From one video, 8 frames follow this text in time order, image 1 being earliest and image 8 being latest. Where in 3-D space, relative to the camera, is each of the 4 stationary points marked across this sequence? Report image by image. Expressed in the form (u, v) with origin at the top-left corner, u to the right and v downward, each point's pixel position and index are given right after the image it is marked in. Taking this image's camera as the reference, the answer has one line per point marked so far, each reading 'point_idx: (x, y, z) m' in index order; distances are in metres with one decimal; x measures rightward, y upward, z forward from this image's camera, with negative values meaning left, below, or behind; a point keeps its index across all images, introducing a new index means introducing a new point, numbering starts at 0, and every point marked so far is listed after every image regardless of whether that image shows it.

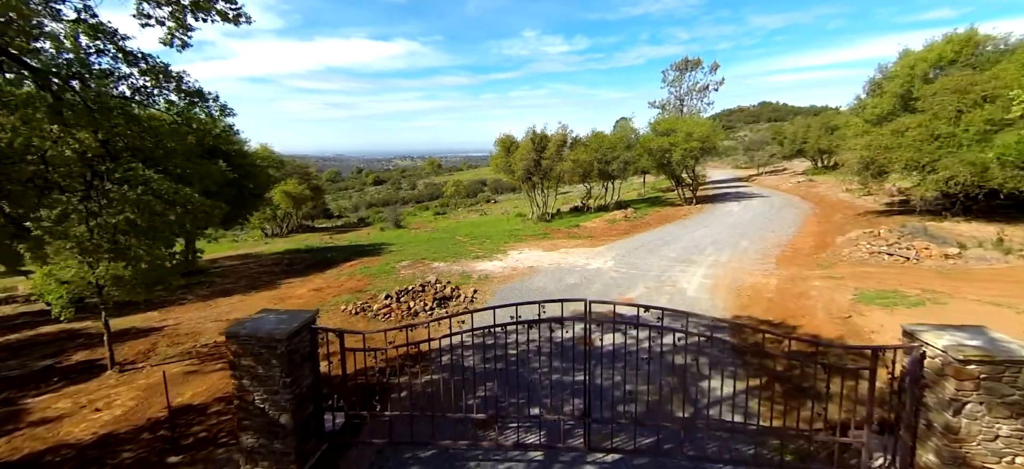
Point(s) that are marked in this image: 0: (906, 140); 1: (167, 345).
0: (+15.8, +3.7, +17.6) m
1: (-8.1, -2.6, +10.3) m
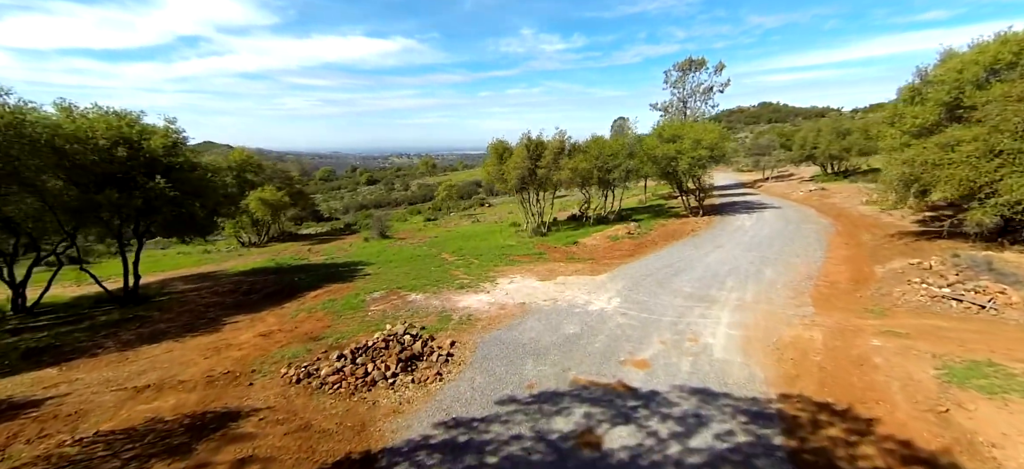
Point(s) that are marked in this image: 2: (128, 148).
0: (+15.4, +2.7, +15.2) m
1: (-8.4, -3.5, +7.7) m
2: (-12.8, +2.9, +14.7) m
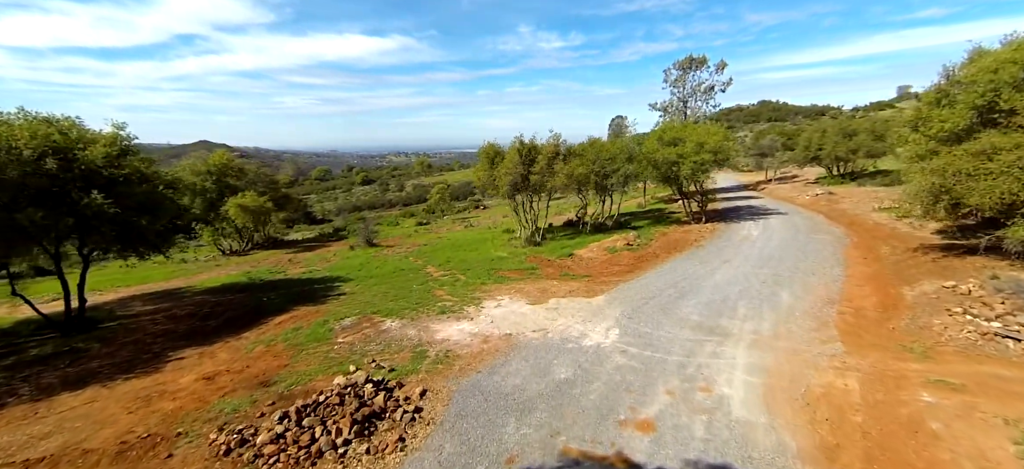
0: (+15.0, +2.1, +13.5) m
1: (-8.8, -4.2, +6.0) m
2: (-13.3, +2.2, +12.9) m
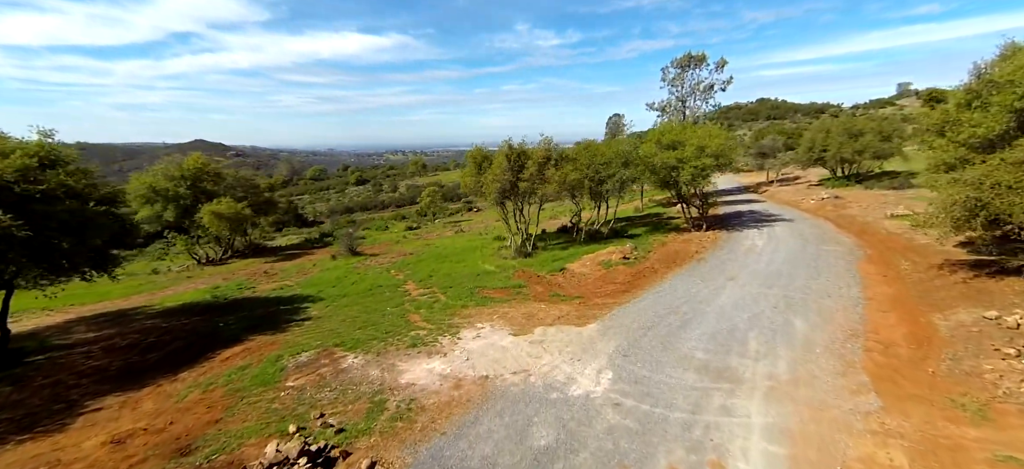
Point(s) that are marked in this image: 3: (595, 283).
0: (+14.4, +1.5, +11.8) m
1: (-9.4, -5.0, +4.2) m
2: (-13.9, +1.5, +11.1) m
3: (+3.5, -2.1, +18.8) m
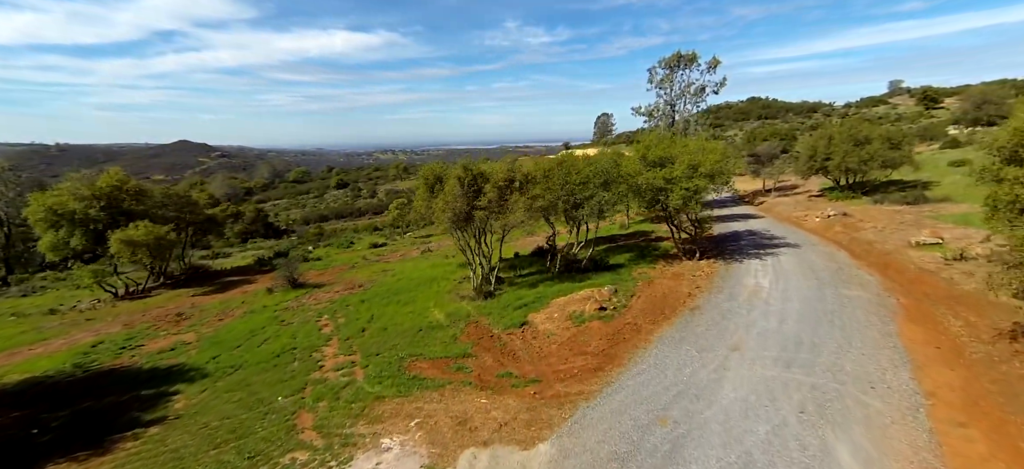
0: (+12.5, -0.2, +7.7) m
1: (-11.0, -6.9, -0.4) m
2: (-15.7, -0.5, +6.4) m
3: (+1.6, -3.8, +14.5) m
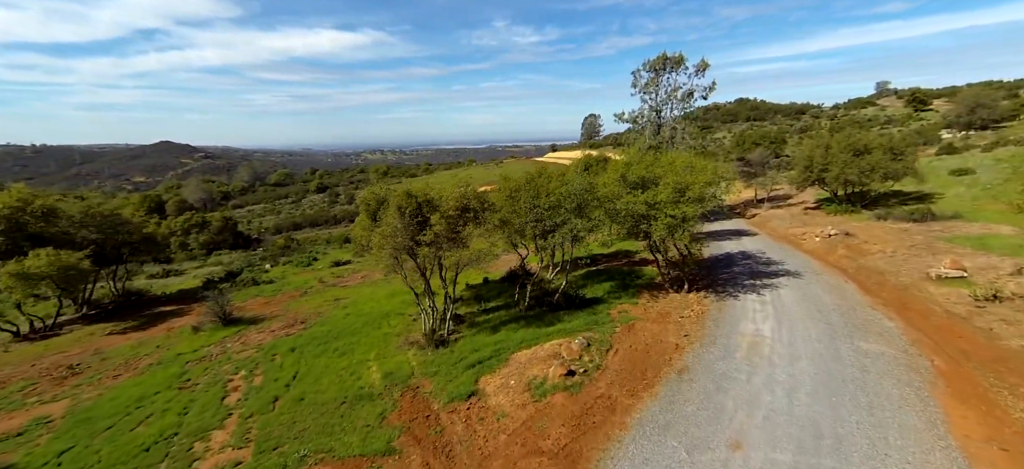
0: (+11.0, -1.7, +4.5) m
1: (-12.3, -8.5, -4.1) m
2: (-17.2, -2.1, +2.5) m
3: (-0.1, -5.4, +11.0) m
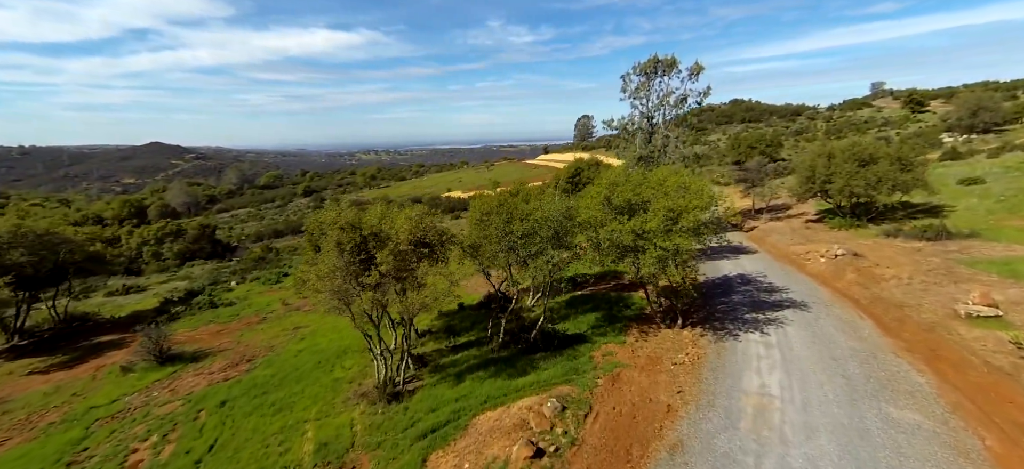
0: (+9.8, -2.9, +1.9) m
1: (-13.3, -9.9, -7.0) m
2: (-18.3, -3.5, -0.4) m
3: (-1.3, -6.7, +8.3) m
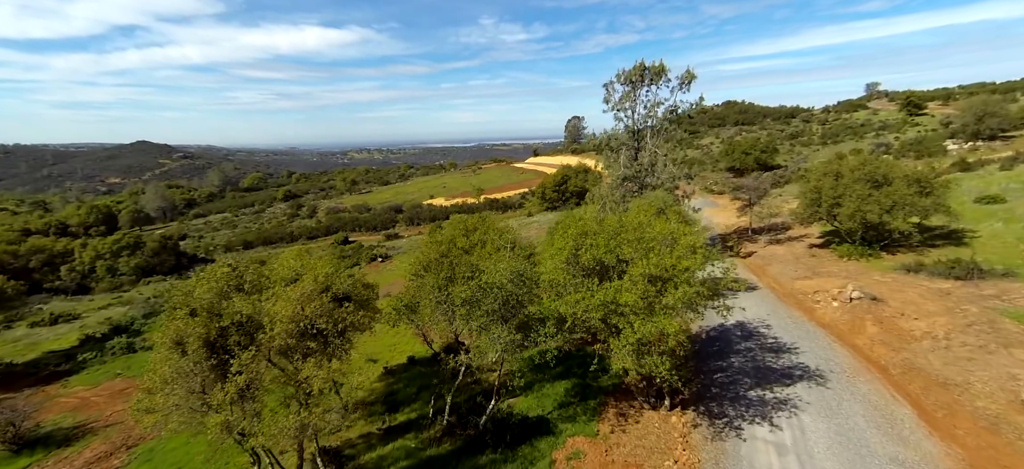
0: (+8.1, -5.0, -2.2) m
1: (-14.9, -12.1, -11.3) m
2: (-20.0, -5.7, -4.8) m
3: (-3.1, -8.8, +4.1) m
